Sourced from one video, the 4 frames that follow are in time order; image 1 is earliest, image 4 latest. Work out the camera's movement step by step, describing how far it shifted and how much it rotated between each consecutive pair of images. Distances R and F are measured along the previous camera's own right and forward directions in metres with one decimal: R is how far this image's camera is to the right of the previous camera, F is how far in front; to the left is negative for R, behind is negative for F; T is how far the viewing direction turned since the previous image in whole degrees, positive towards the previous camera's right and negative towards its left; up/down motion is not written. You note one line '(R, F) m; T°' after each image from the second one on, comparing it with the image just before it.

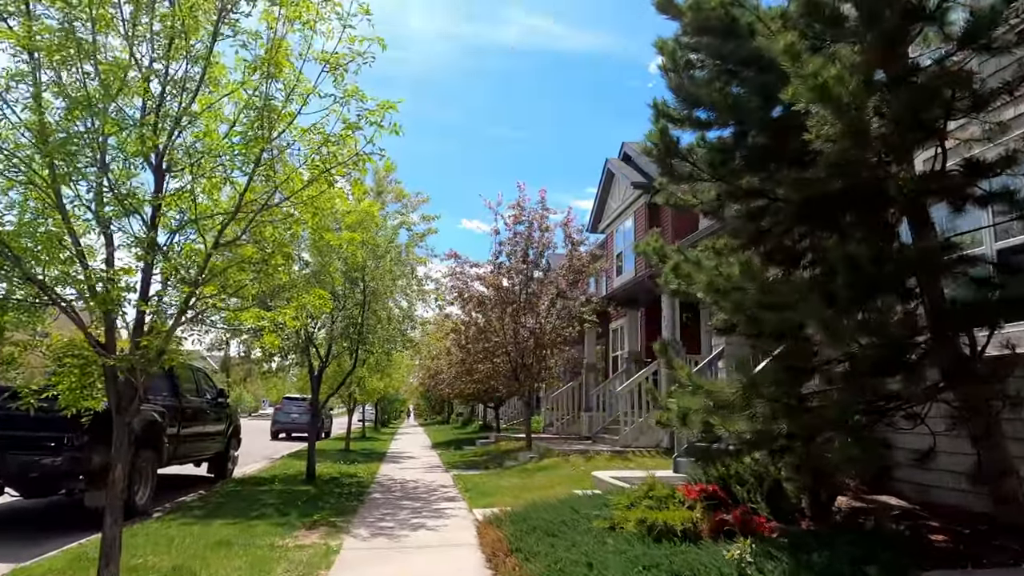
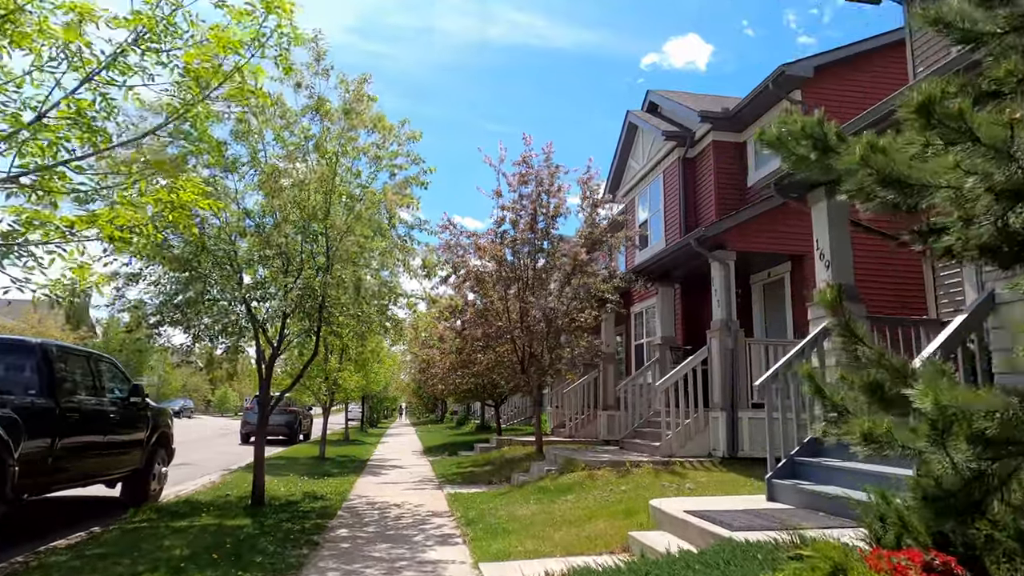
(-0.3, +3.3) m; +1°
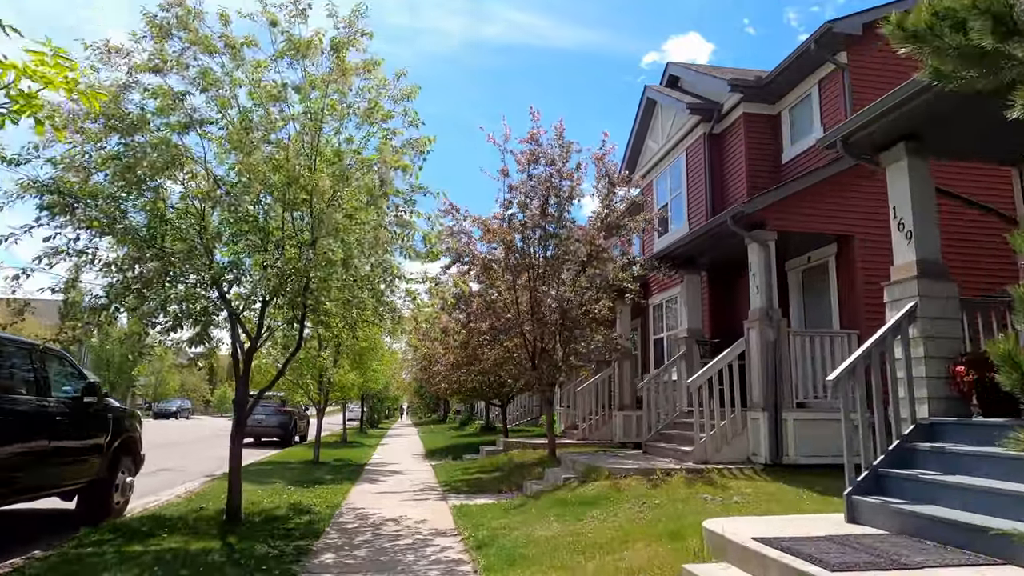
(-0.2, +1.3) m; 0°
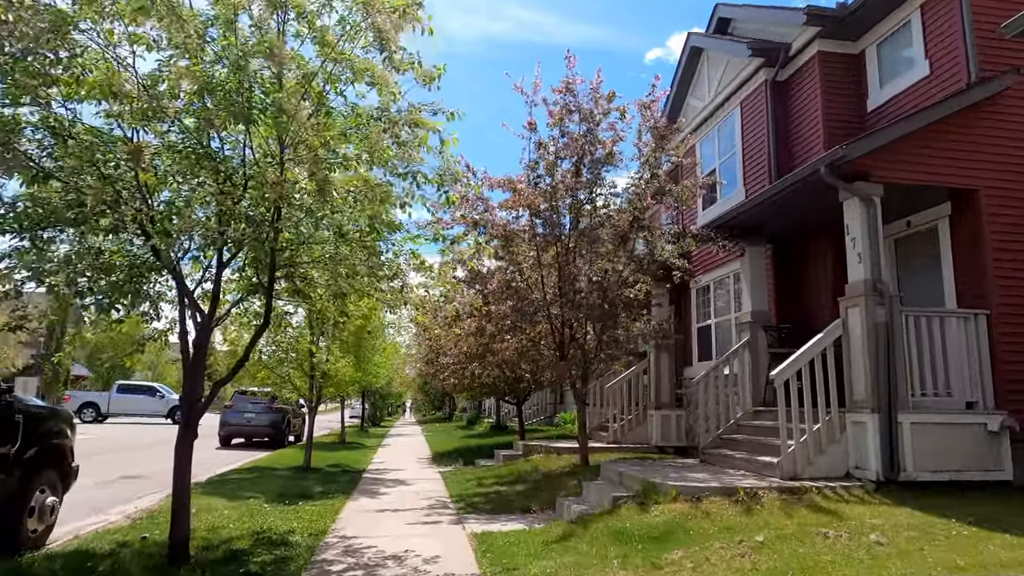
(-0.4, +2.2) m; 0°
